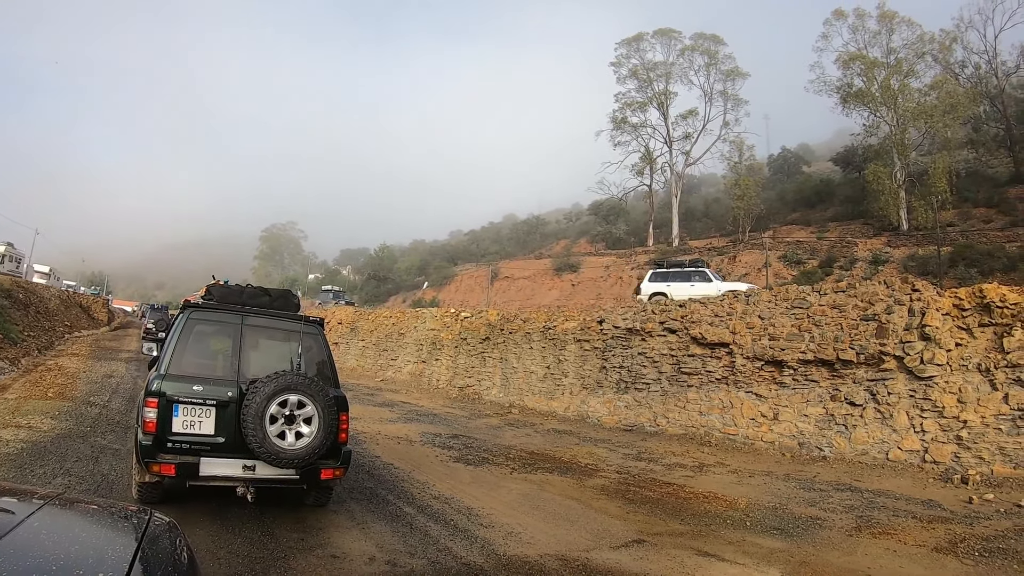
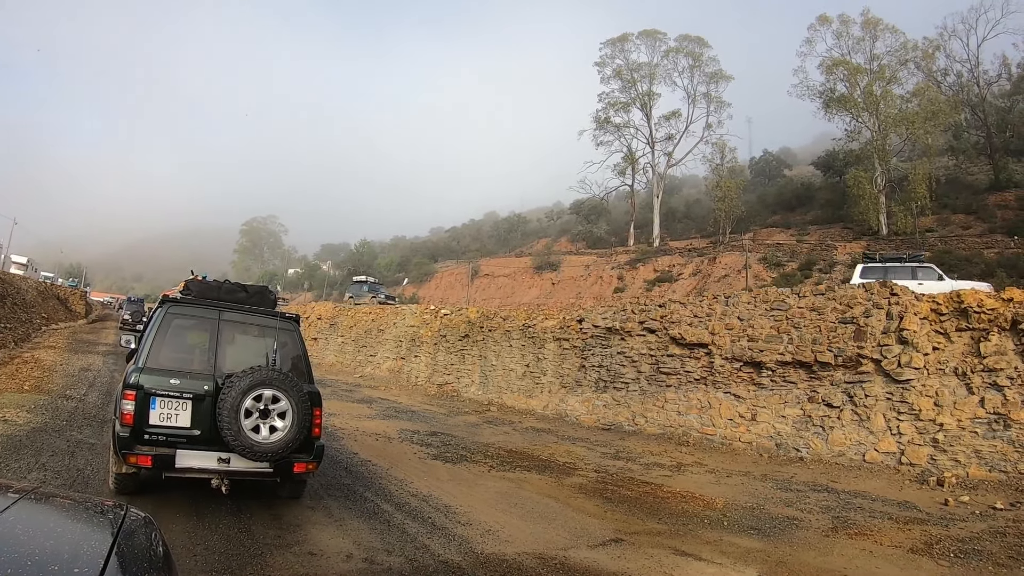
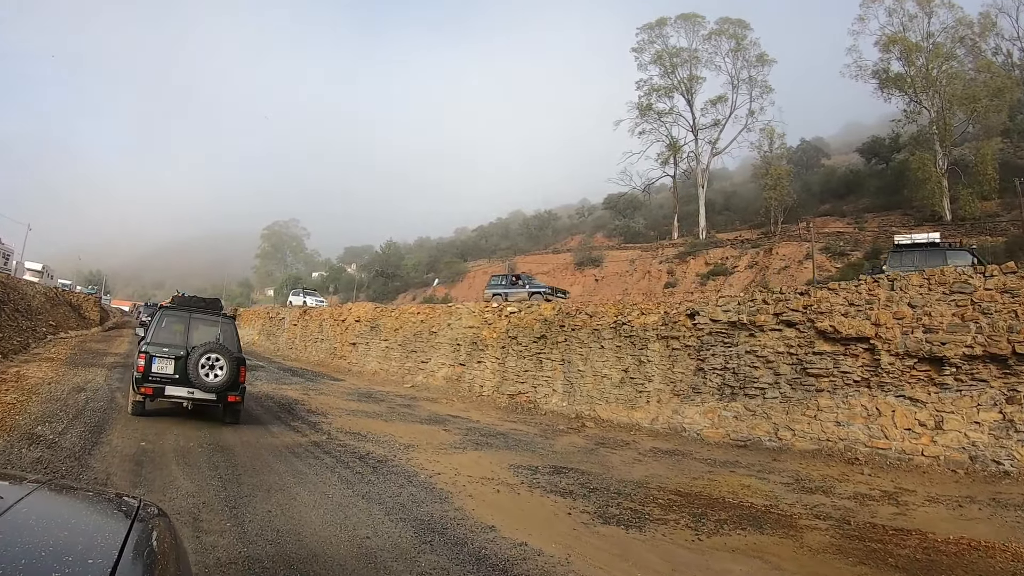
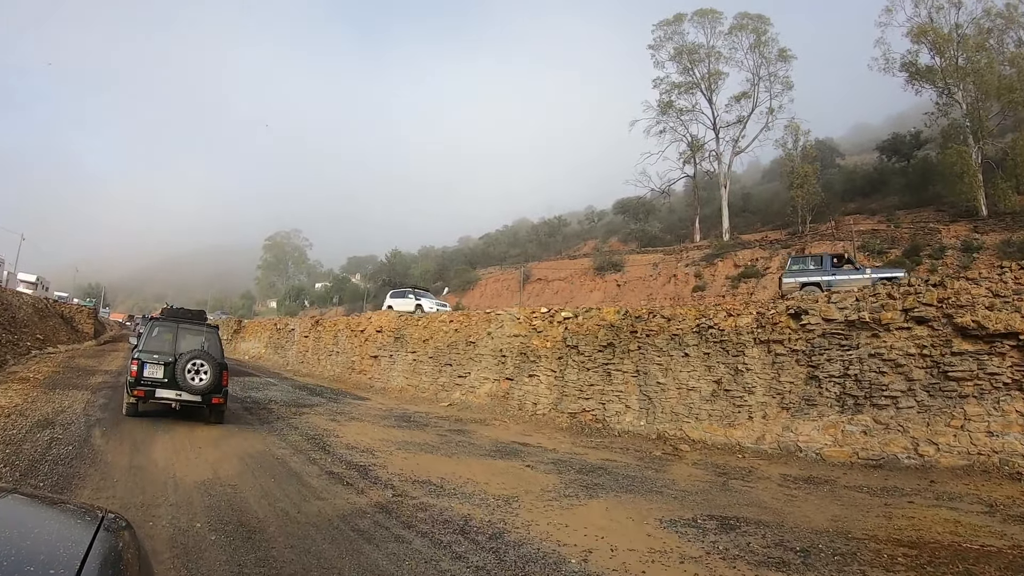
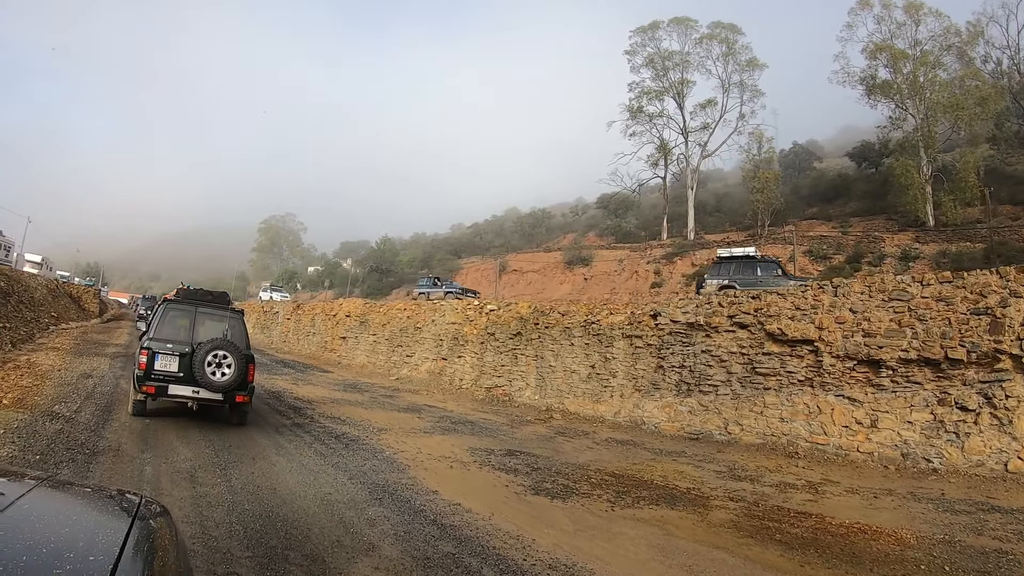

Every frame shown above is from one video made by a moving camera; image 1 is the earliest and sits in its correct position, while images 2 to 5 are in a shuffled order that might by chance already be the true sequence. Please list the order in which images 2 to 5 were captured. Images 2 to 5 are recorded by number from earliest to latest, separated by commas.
2, 5, 3, 4
